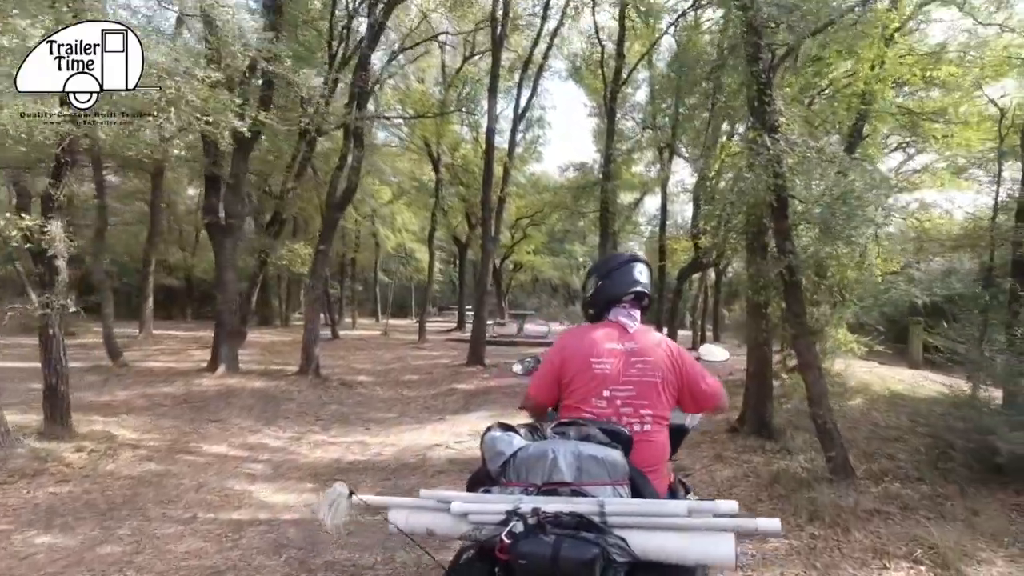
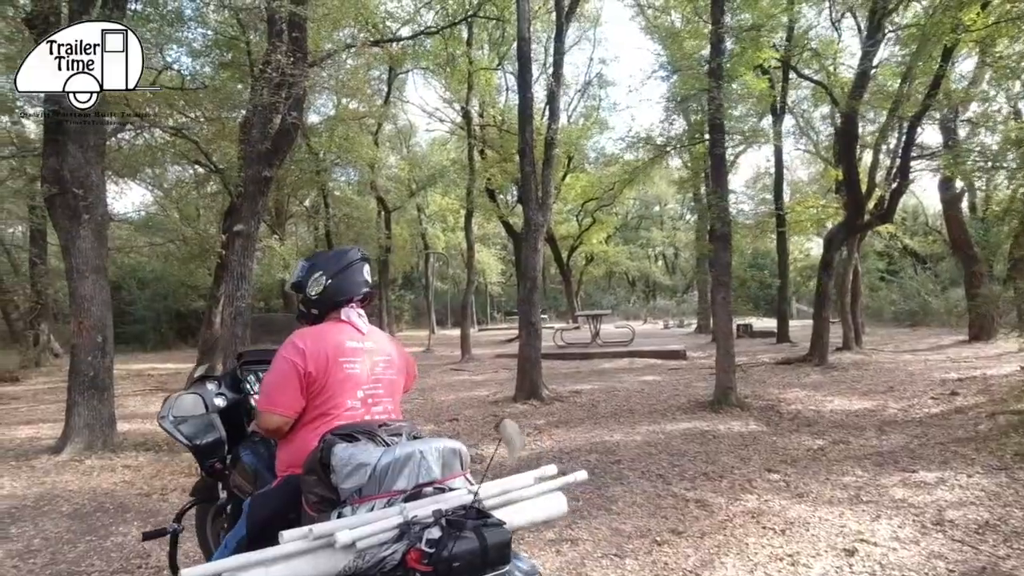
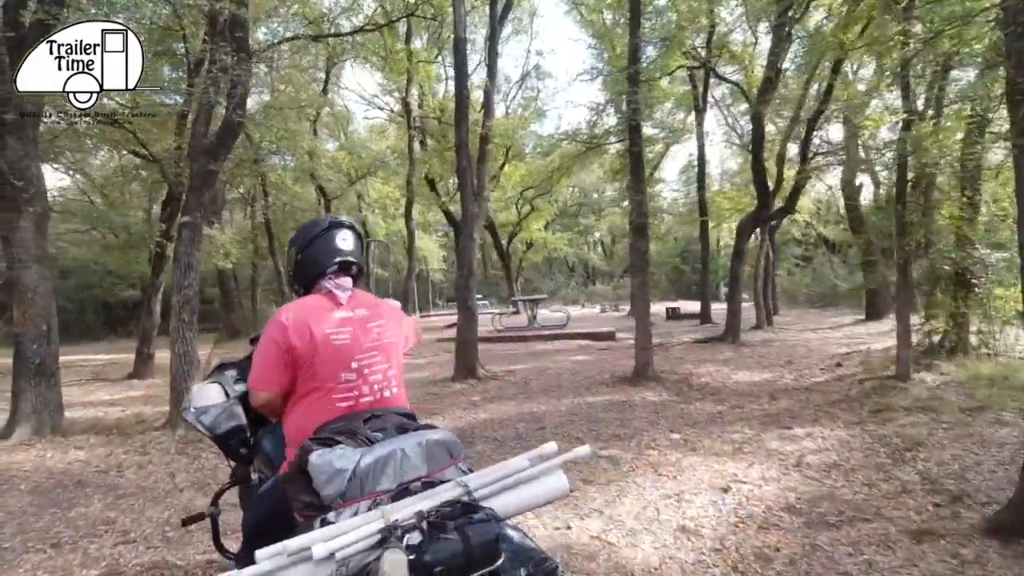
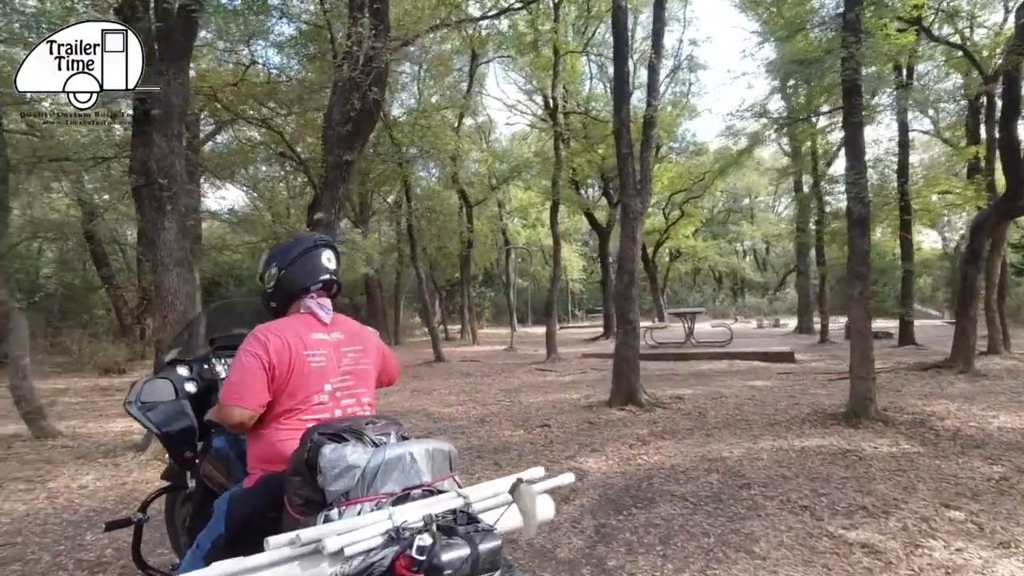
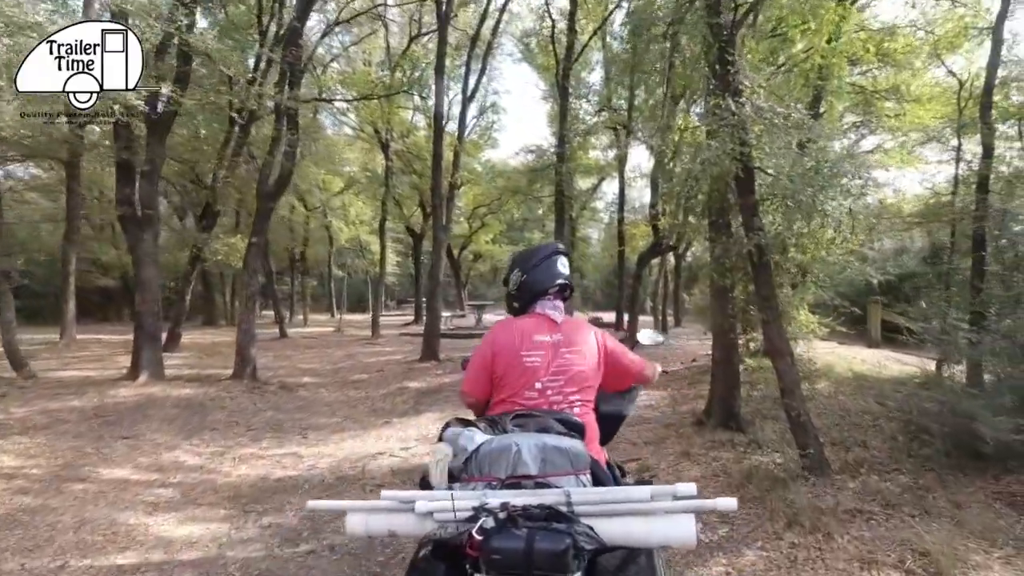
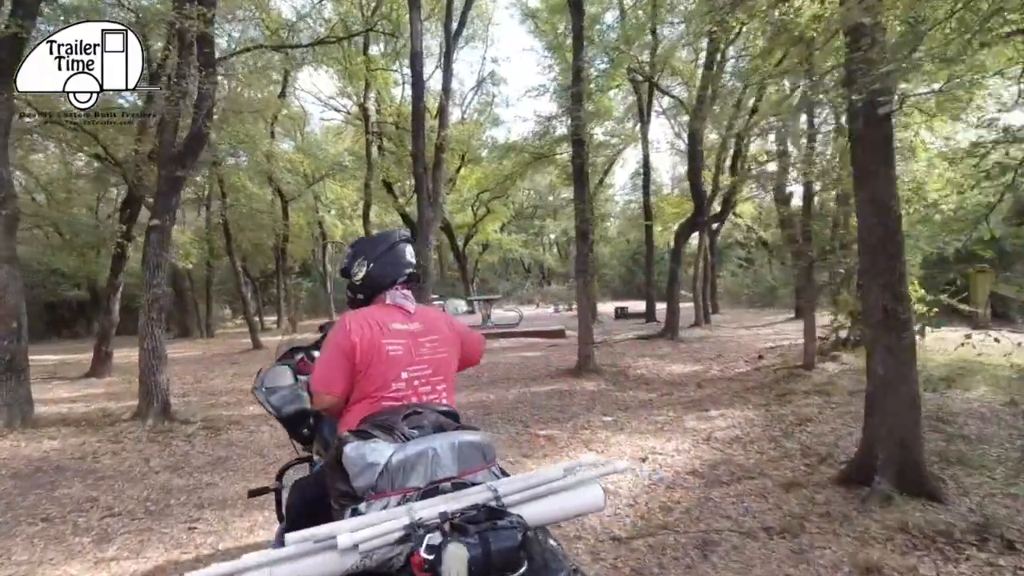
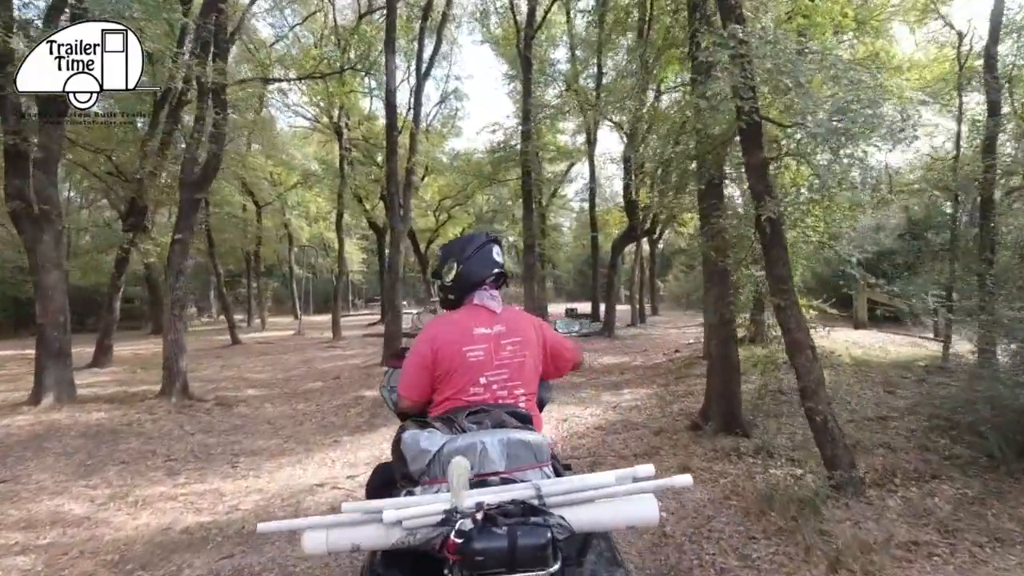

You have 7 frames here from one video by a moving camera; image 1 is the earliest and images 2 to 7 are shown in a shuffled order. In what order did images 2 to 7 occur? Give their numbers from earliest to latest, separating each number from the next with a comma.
5, 7, 6, 3, 2, 4
